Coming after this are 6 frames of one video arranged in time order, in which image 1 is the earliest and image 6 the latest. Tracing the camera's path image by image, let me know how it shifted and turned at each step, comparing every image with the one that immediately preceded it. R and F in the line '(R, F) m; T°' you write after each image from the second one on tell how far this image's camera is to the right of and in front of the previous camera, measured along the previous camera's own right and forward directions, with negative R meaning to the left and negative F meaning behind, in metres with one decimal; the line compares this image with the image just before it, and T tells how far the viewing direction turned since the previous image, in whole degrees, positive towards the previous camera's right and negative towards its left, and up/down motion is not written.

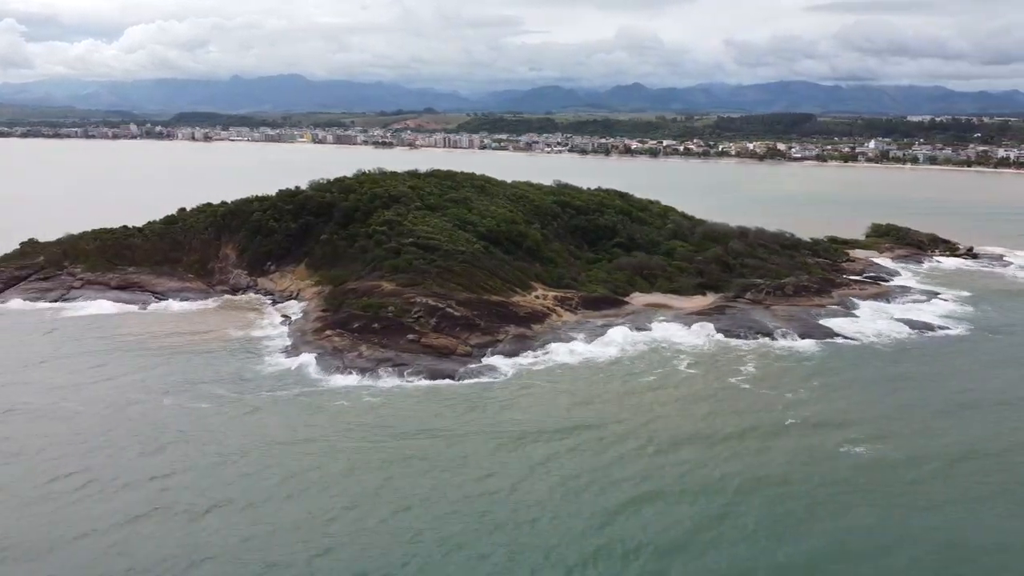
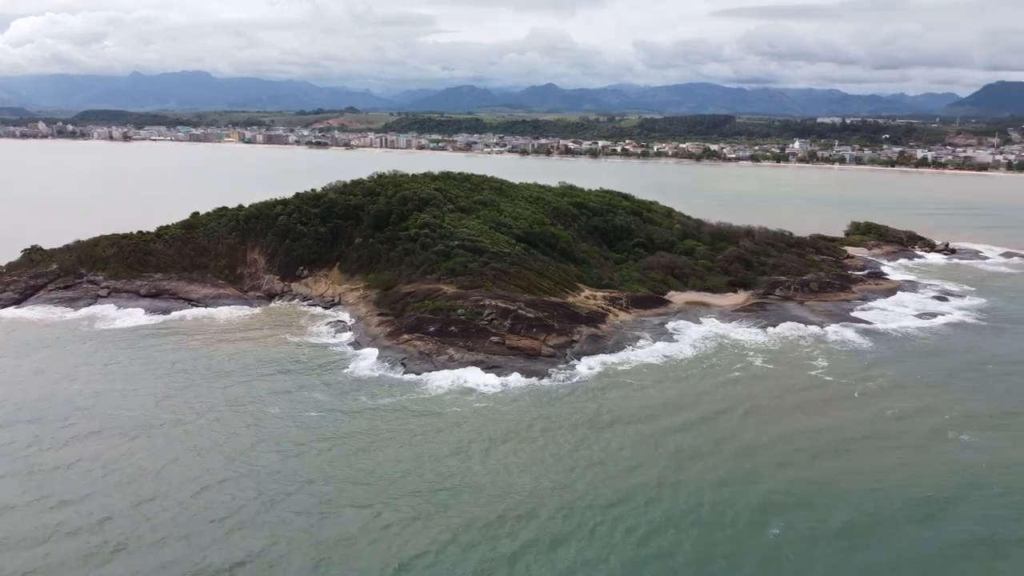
(-5.4, -0.2) m; +6°
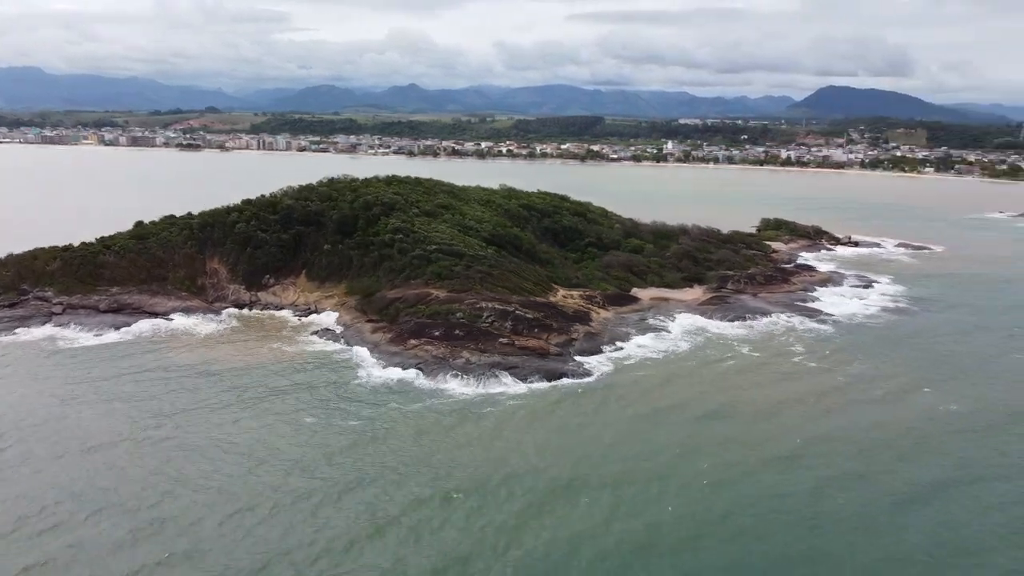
(-4.6, -0.3) m; +9°
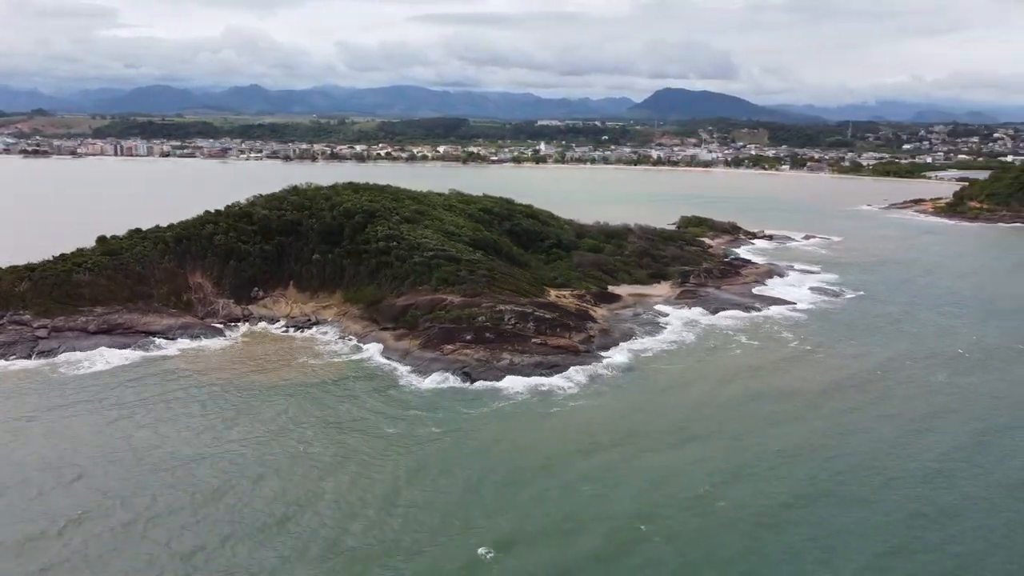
(-6.0, -0.5) m; +10°
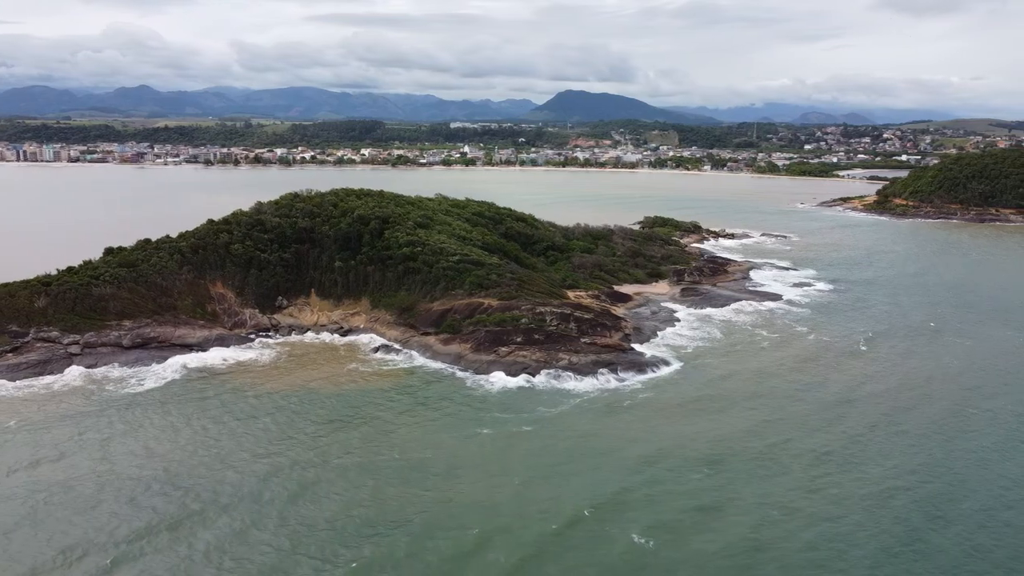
(-5.1, -0.5) m; +7°
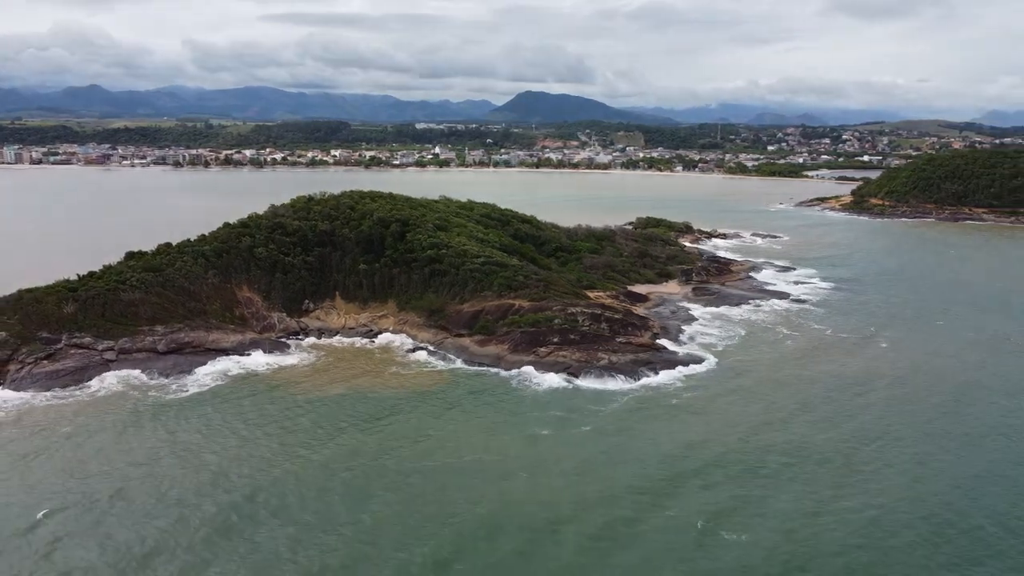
(-2.8, -0.3) m; +3°
